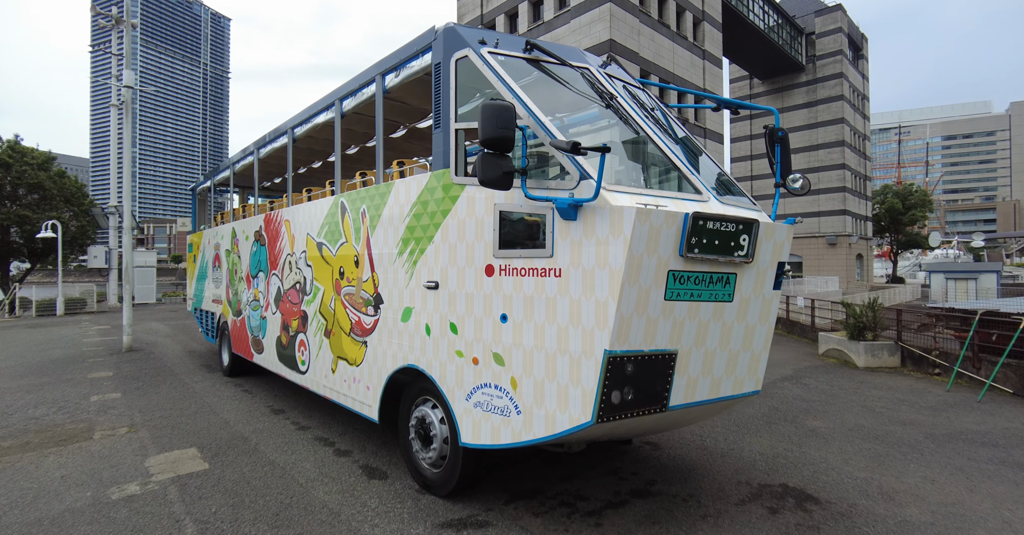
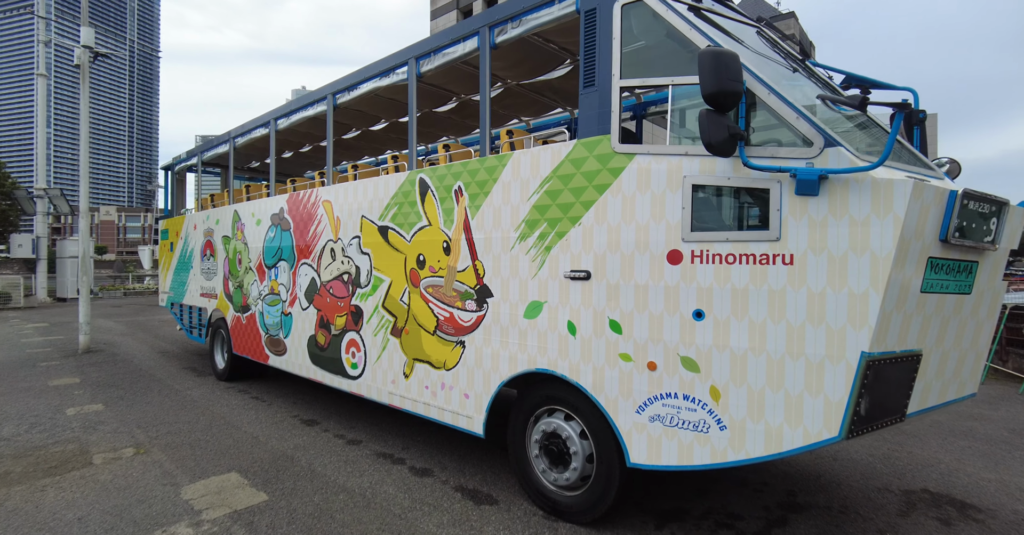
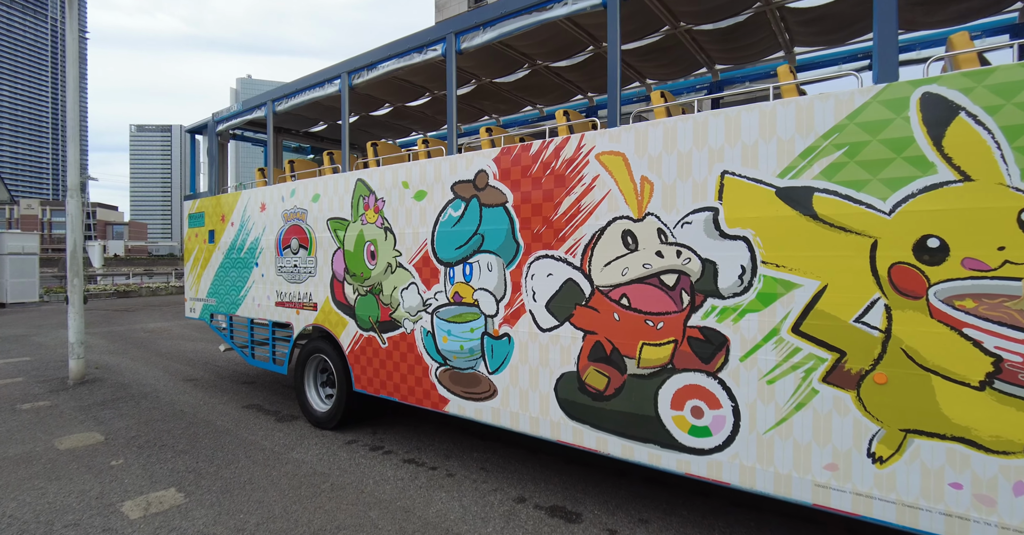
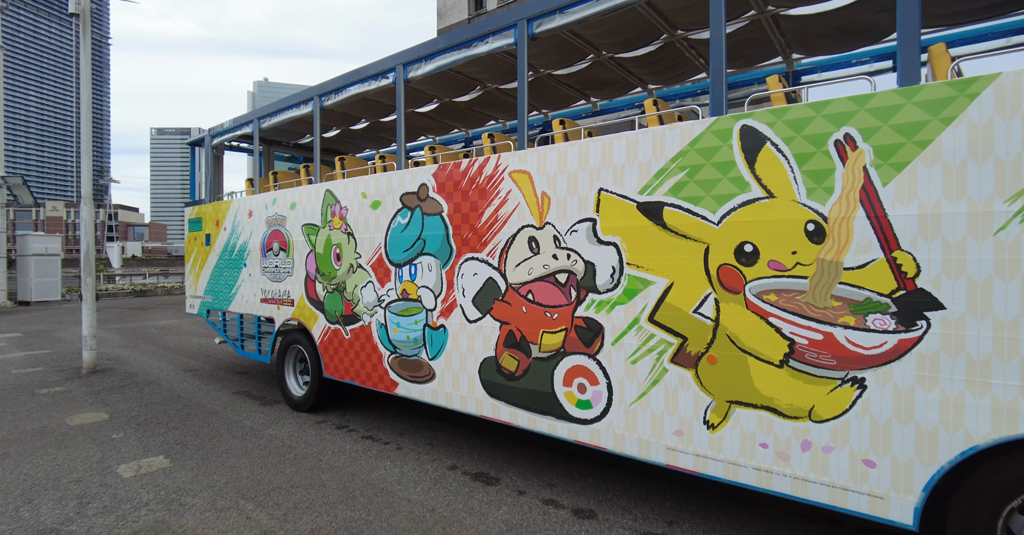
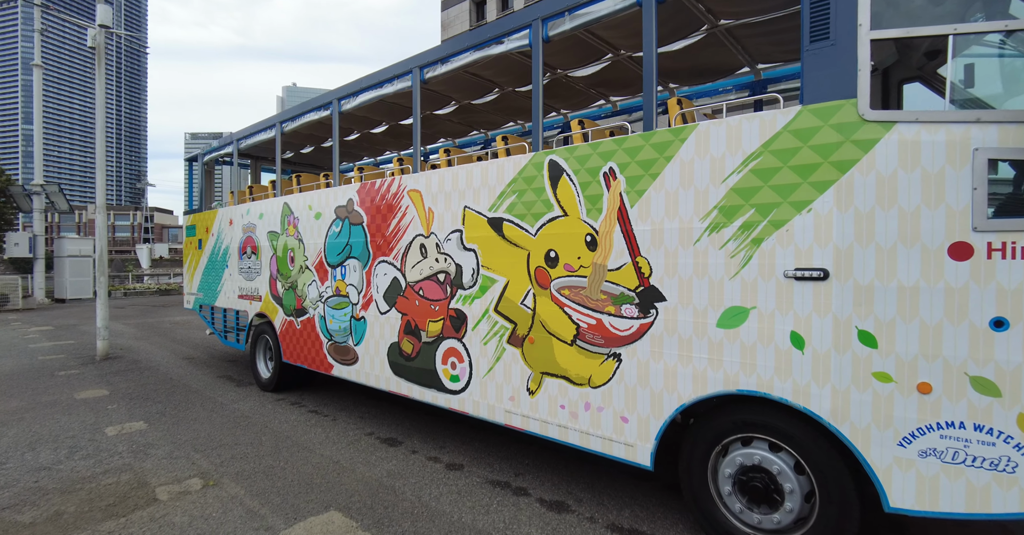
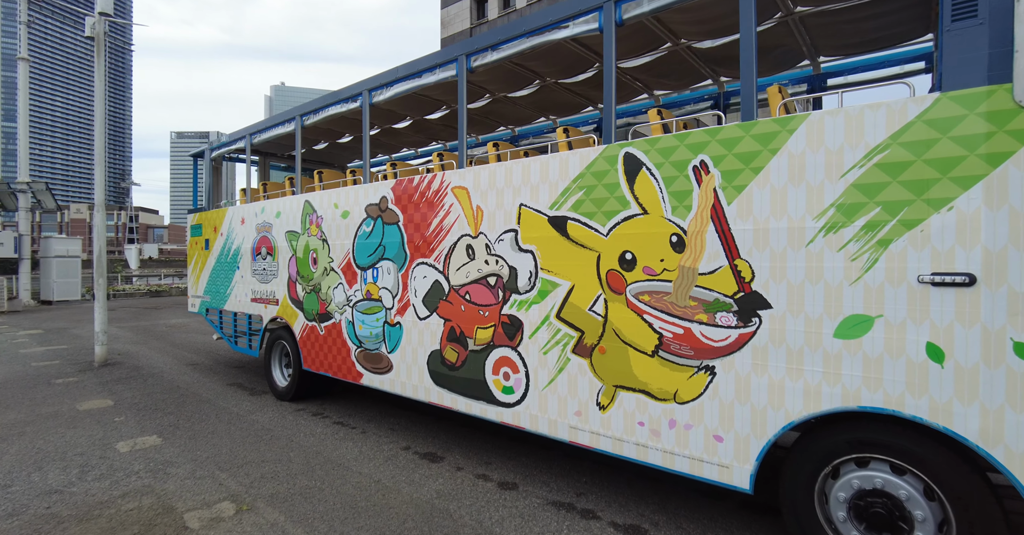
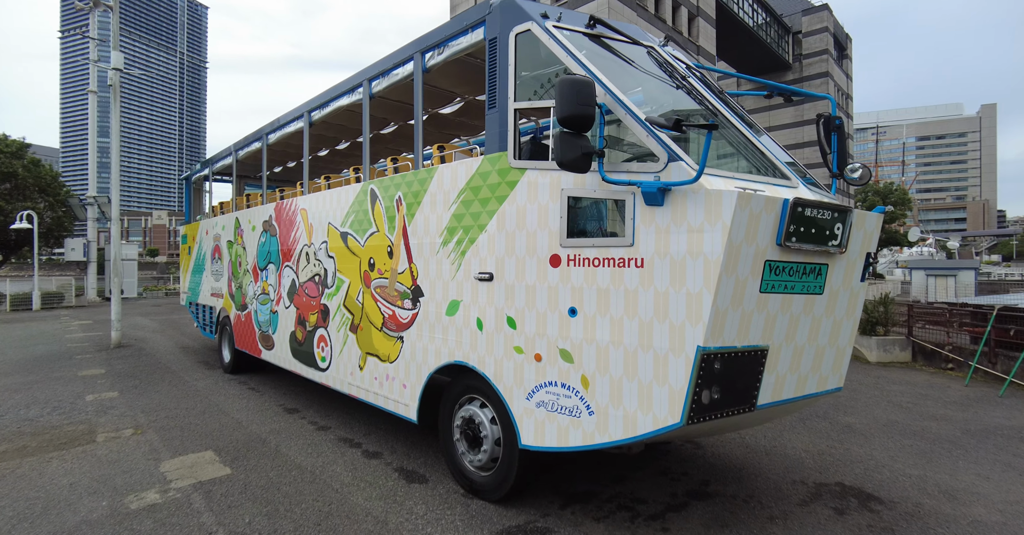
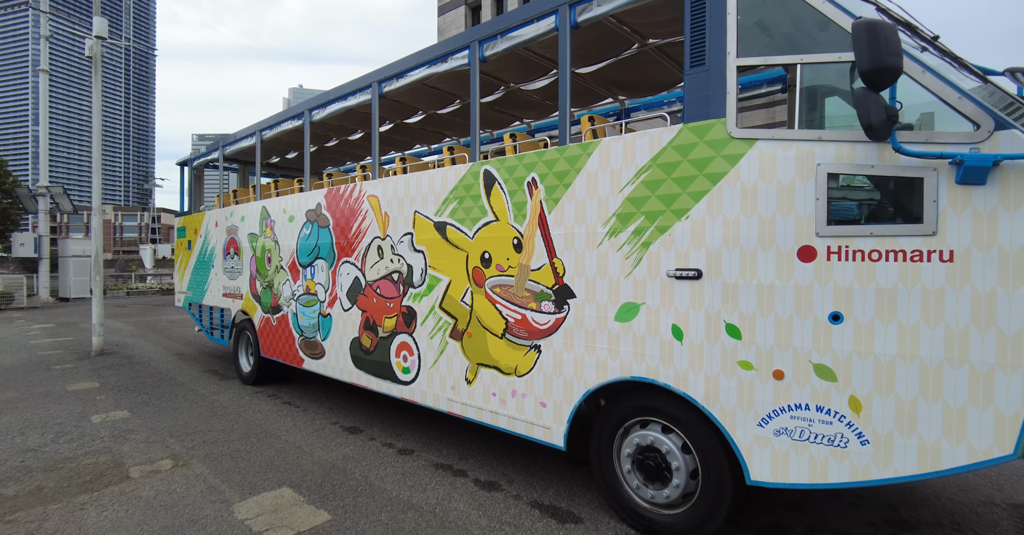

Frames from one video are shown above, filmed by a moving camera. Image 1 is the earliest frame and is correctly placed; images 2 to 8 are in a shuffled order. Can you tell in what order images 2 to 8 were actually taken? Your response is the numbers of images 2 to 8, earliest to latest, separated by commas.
7, 2, 8, 5, 6, 4, 3
